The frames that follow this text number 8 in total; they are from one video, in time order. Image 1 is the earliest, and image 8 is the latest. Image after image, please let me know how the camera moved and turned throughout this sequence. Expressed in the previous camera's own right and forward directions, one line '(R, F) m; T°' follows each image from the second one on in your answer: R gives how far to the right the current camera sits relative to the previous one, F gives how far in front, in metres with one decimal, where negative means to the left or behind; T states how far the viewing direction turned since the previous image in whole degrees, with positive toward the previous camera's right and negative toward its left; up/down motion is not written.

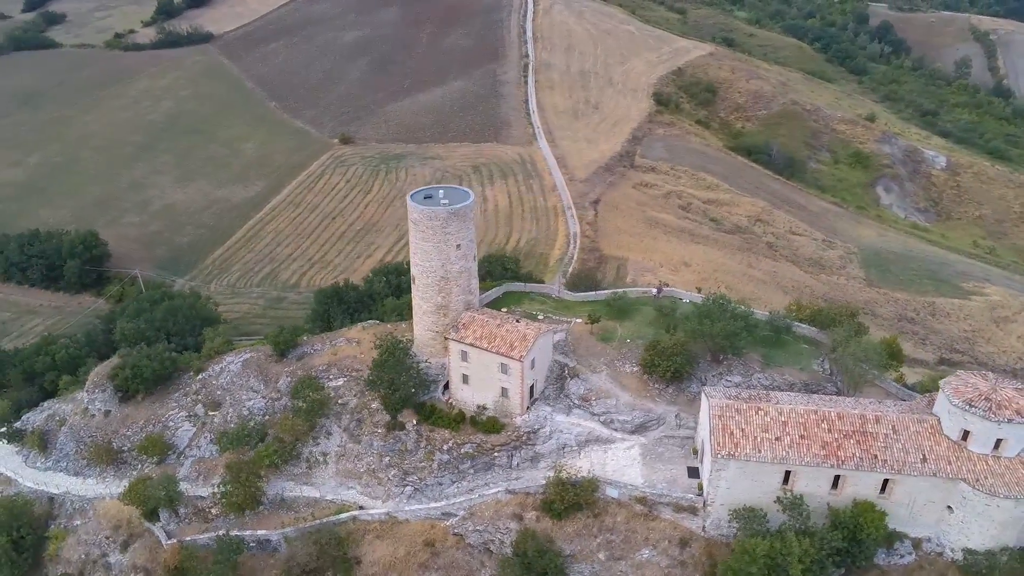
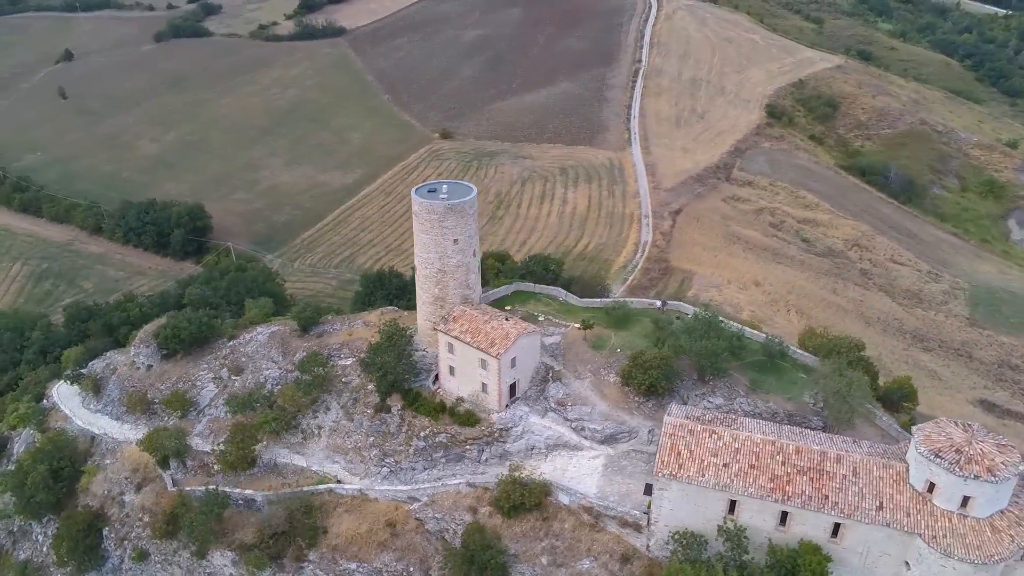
(+4.4, +0.1) m; -10°
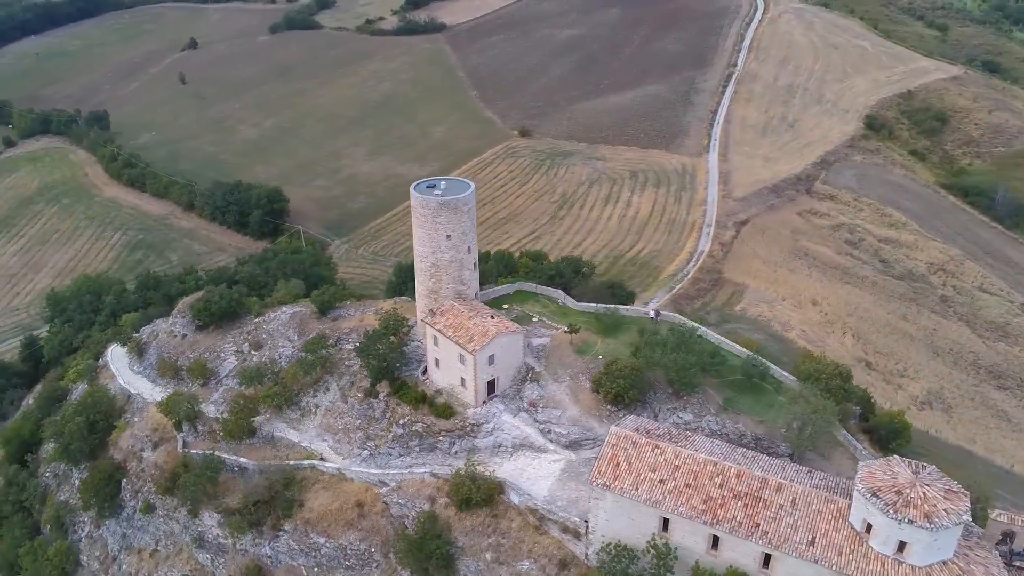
(+4.0, 0.0) m; -8°
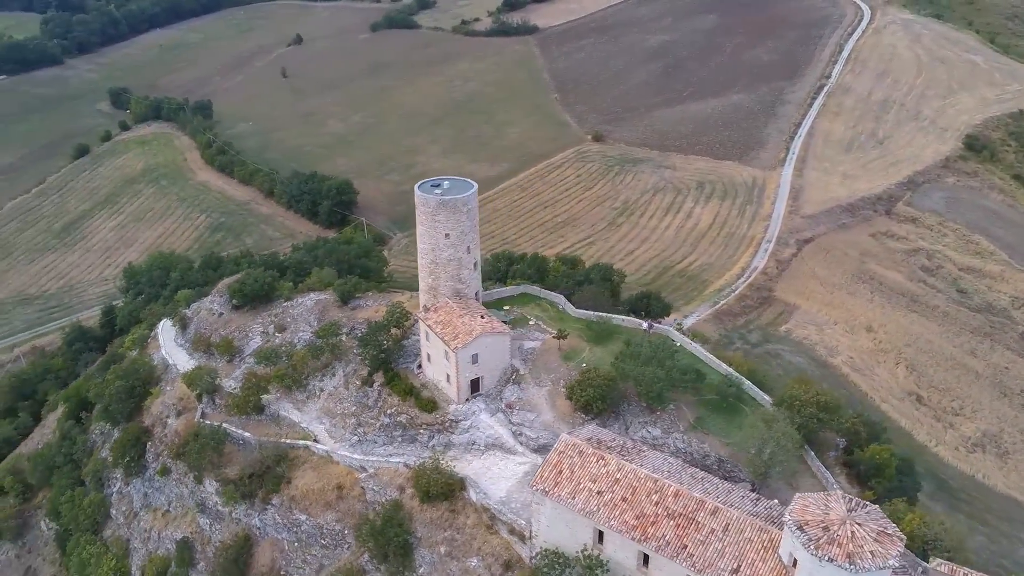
(+3.6, -0.1) m; -7°
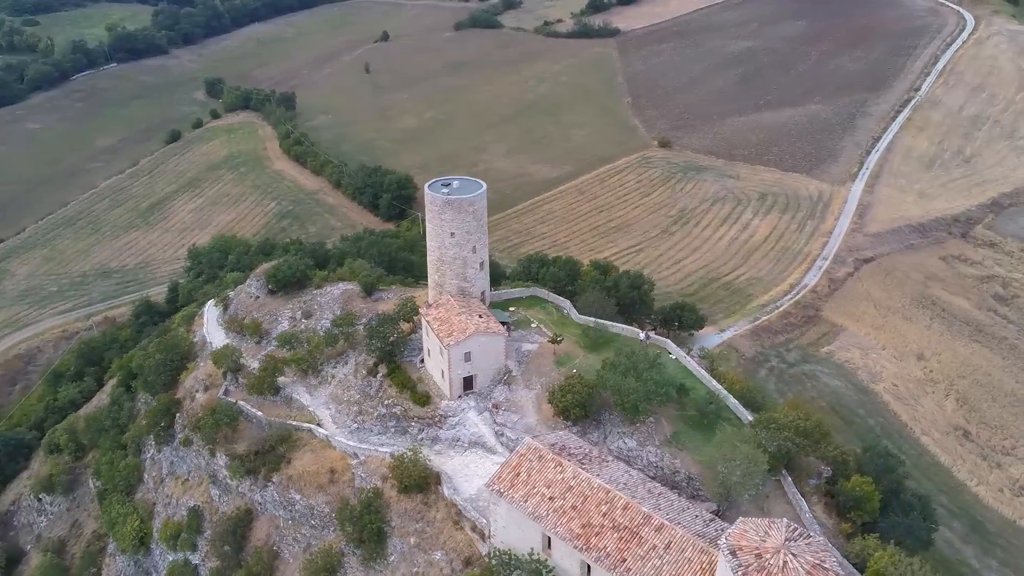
(+2.9, -0.1) m; -6°
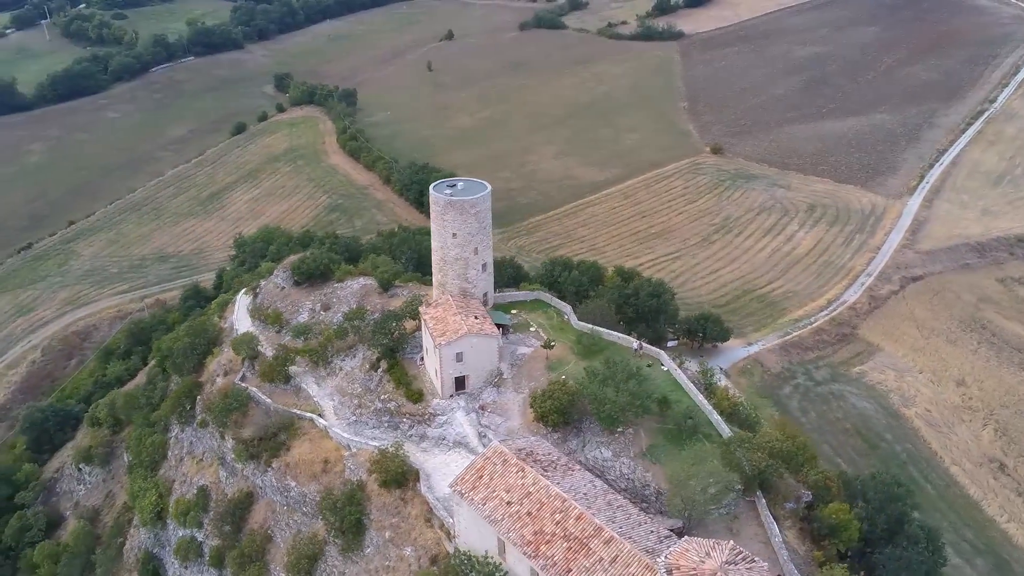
(+2.4, 0.0) m; -5°
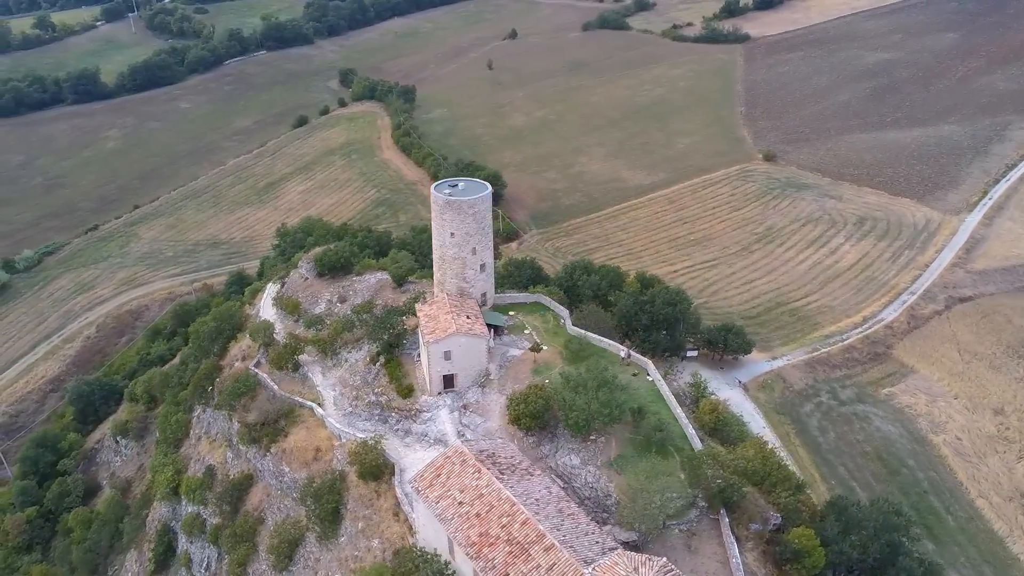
(+2.6, 0.0) m; -5°
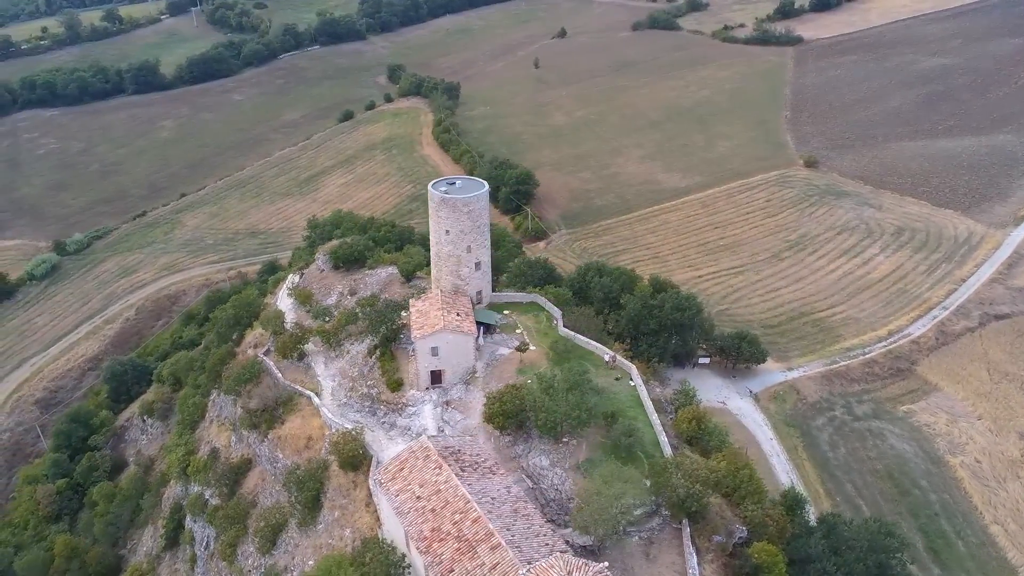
(+2.2, 0.0) m; -4°
